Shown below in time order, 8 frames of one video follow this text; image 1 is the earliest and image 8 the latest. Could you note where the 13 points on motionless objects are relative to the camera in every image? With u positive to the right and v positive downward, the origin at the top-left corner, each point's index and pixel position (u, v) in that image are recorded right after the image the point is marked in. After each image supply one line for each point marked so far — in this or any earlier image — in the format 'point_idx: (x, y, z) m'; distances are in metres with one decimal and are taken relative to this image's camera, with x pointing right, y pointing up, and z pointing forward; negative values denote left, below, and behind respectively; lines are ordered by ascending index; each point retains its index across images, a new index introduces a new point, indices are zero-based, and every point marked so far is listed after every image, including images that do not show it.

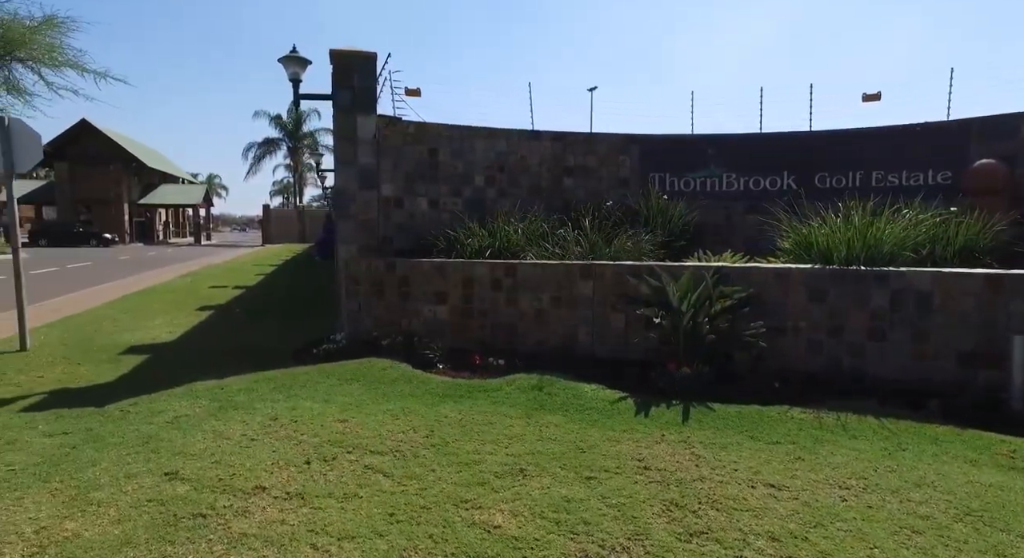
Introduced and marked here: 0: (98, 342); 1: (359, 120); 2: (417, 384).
0: (-5.1, -0.8, +7.4) m
1: (-1.8, +1.9, +7.2) m
2: (-0.8, -0.9, +5.4) m
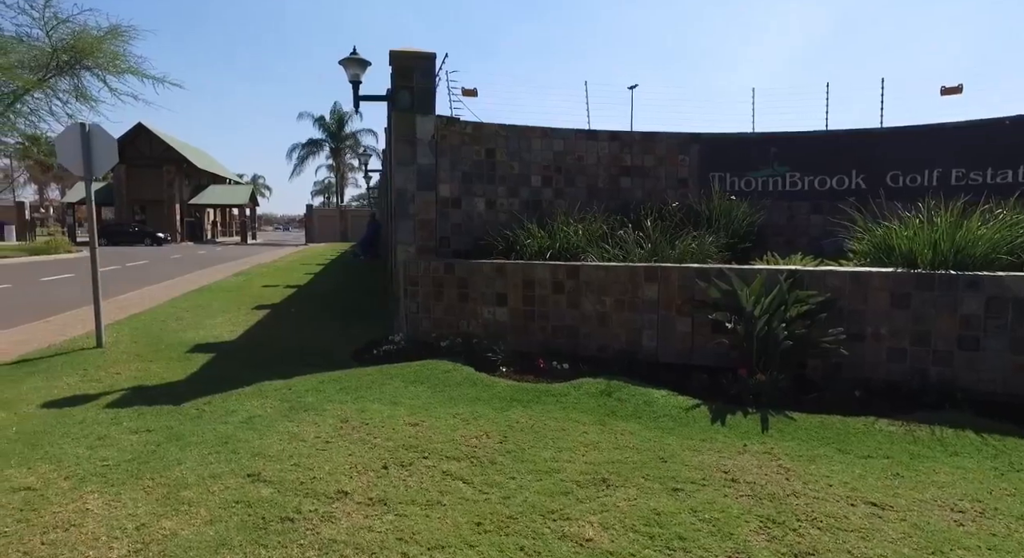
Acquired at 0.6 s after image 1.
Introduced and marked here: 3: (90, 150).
0: (-4.4, -0.8, +7.6) m
1: (-1.1, +1.9, +7.3) m
2: (-0.3, -1.0, +5.3) m
3: (-4.9, +1.4, +7.0) m
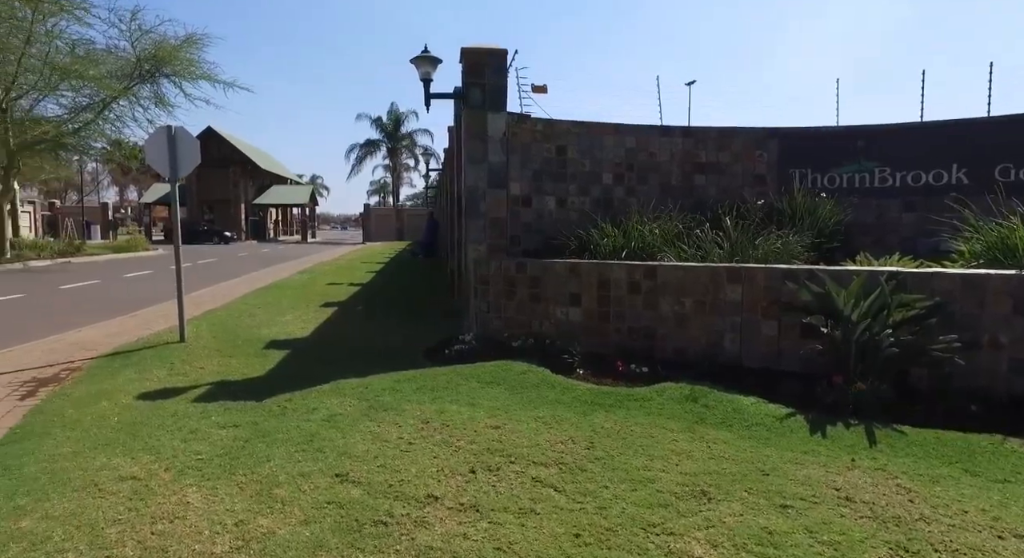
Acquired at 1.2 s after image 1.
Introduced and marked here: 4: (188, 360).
0: (-3.5, -0.7, +7.8) m
1: (-0.3, +1.9, +7.2) m
2: (+0.4, -1.0, +5.2) m
3: (-4.1, +1.5, +7.2) m
4: (-3.5, -0.9, +6.5) m
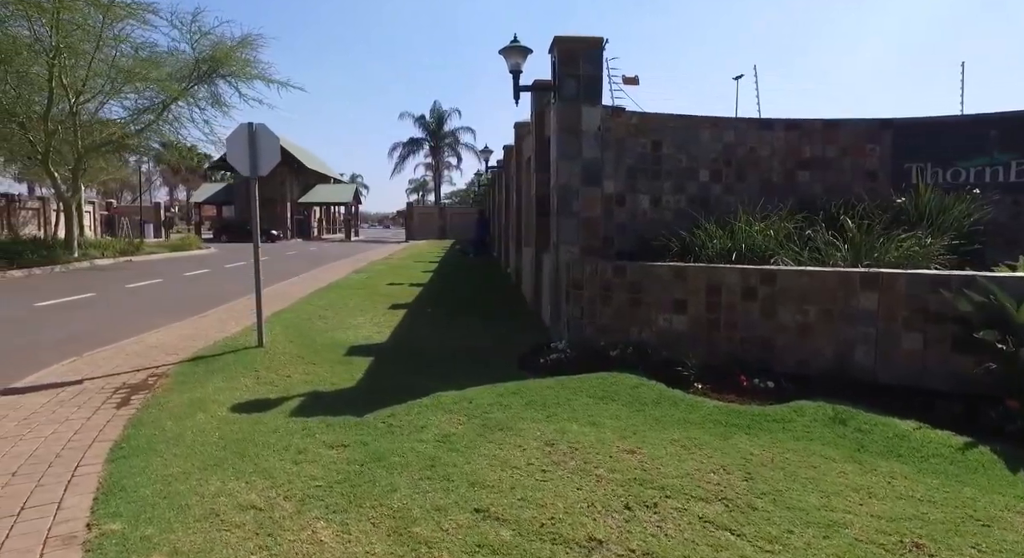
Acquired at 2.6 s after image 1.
0: (-2.4, -0.8, +7.6) m
1: (+0.8, +1.9, +6.7) m
2: (+1.4, -1.0, +4.7) m
3: (-3.0, +1.4, +7.0) m
4: (-2.5, -0.9, +6.2) m
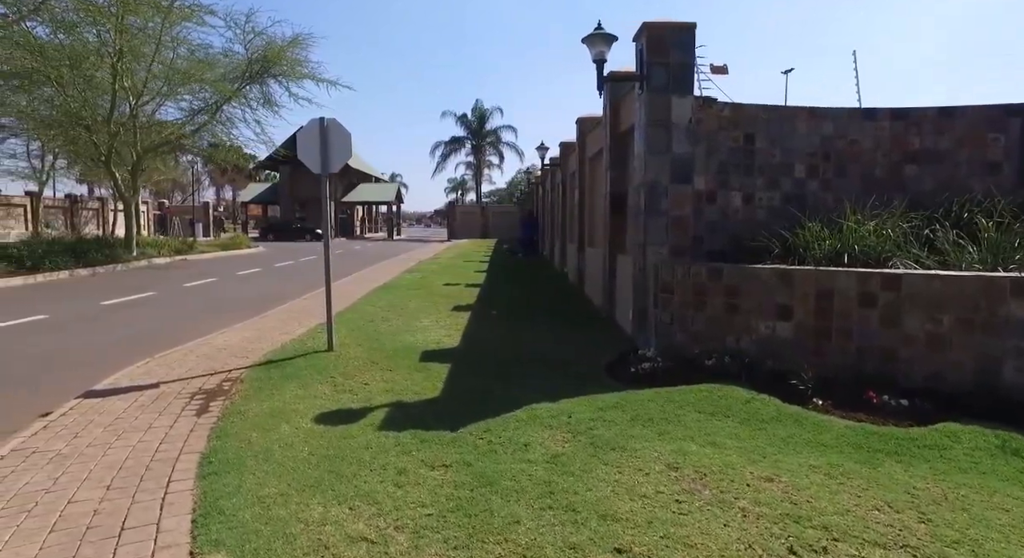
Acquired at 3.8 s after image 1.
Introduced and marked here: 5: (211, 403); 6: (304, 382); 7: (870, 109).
0: (-1.5, -0.8, +7.3) m
1: (+1.7, +1.9, +6.3) m
2: (+2.1, -1.0, +4.2) m
3: (-2.1, +1.4, +6.8) m
4: (-1.6, -0.9, +6.0) m
5: (-2.6, -1.1, +5.2) m
6: (-2.0, -1.0, +5.7) m
7: (+4.0, +1.9, +6.6) m
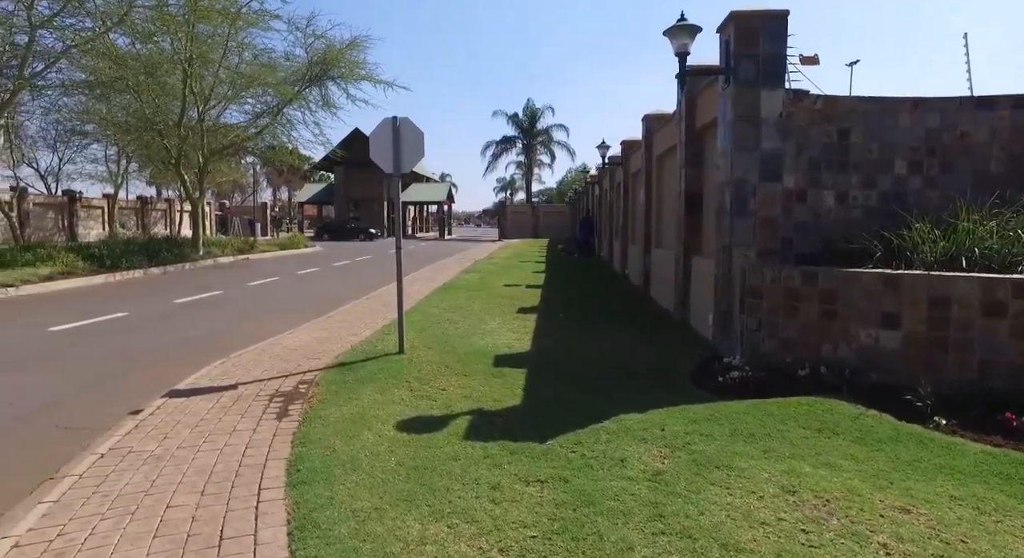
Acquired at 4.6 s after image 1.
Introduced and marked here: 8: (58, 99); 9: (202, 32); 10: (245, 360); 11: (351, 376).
0: (-0.6, -0.8, +7.2) m
1: (+2.5, +1.8, +5.9) m
2: (+2.8, -1.1, +3.8) m
3: (-1.3, +1.4, +6.7) m
4: (-0.9, -1.0, +5.9) m
5: (-1.9, -1.1, +5.2) m
6: (-1.2, -1.0, +5.6) m
7: (+4.8, +1.9, +6.1) m
8: (-12.8, +5.1, +17.0) m
9: (-10.1, +8.0, +19.3) m
10: (-3.1, -0.9, +7.0) m
11: (-1.6, -1.0, +6.0) m
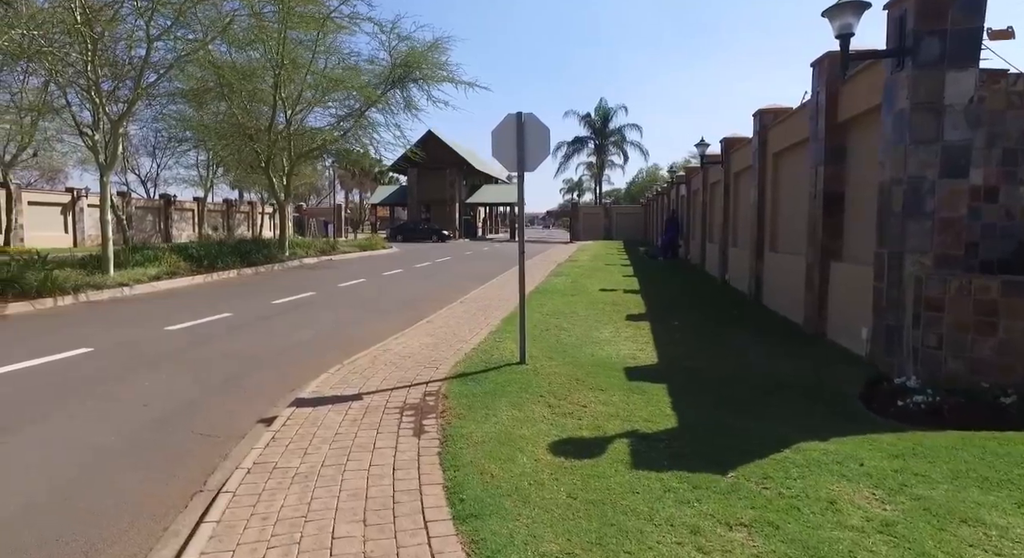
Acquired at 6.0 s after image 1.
0: (+0.8, -0.9, +6.7) m
1: (+3.8, +1.7, +5.1) m
2: (+3.8, -1.2, +3.0) m
3: (+0.1, +1.3, +6.3) m
4: (+0.4, -1.0, +5.4) m
5: (-0.7, -1.2, +4.9) m
6: (0.0, -1.1, +5.2) m
7: (+6.1, +1.7, +5.1) m
8: (-10.3, +5.1, +17.7) m
9: (-7.3, +8.0, +19.7) m
10: (-1.7, -1.0, +6.8) m
11: (-0.3, -1.0, +5.6) m
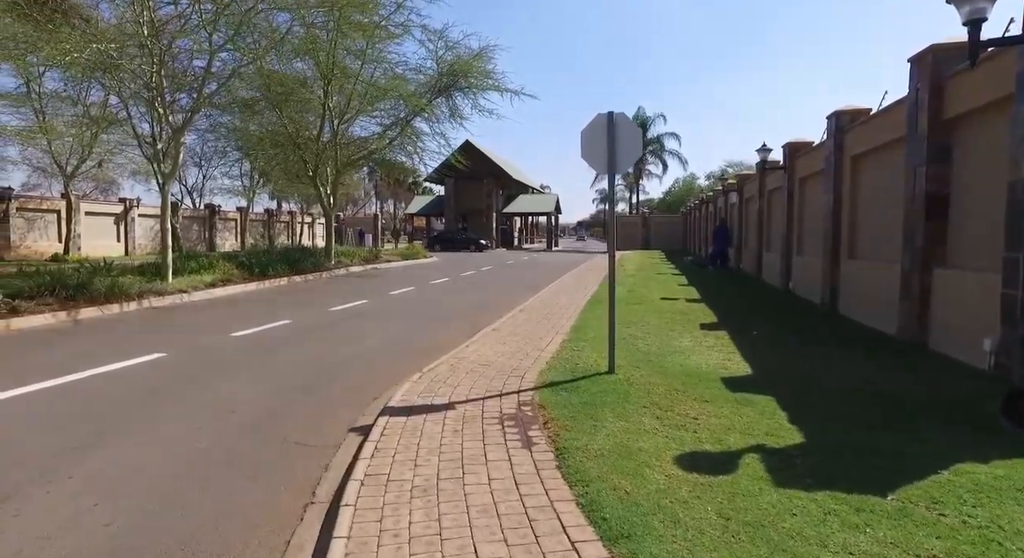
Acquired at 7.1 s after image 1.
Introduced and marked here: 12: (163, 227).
0: (+1.7, -0.9, +6.4) m
1: (+4.6, +1.7, +4.7) m
2: (+4.6, -1.2, +2.6) m
3: (+1.0, +1.3, +6.0) m
4: (+1.3, -1.1, +5.1) m
5: (+0.1, -1.2, +4.6) m
6: (+0.9, -1.1, +4.9) m
7: (+7.0, +1.7, +4.6) m
8: (-8.8, +4.9, +18.0) m
9: (-5.7, +7.7, +19.9) m
10: (-0.8, -1.0, +6.6) m
11: (+0.6, -1.1, +5.3) m
12: (-8.2, +1.2, +14.0) m
